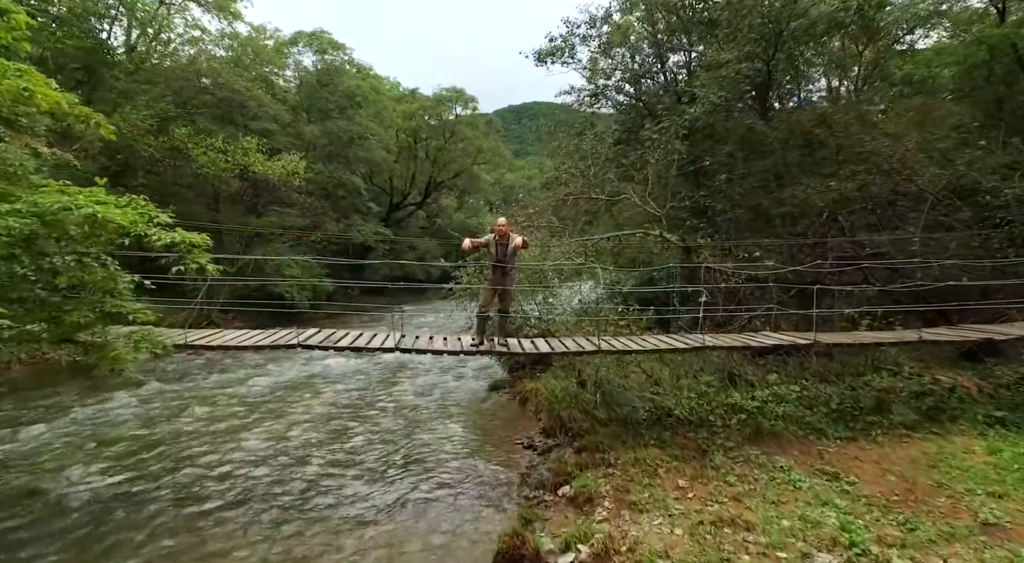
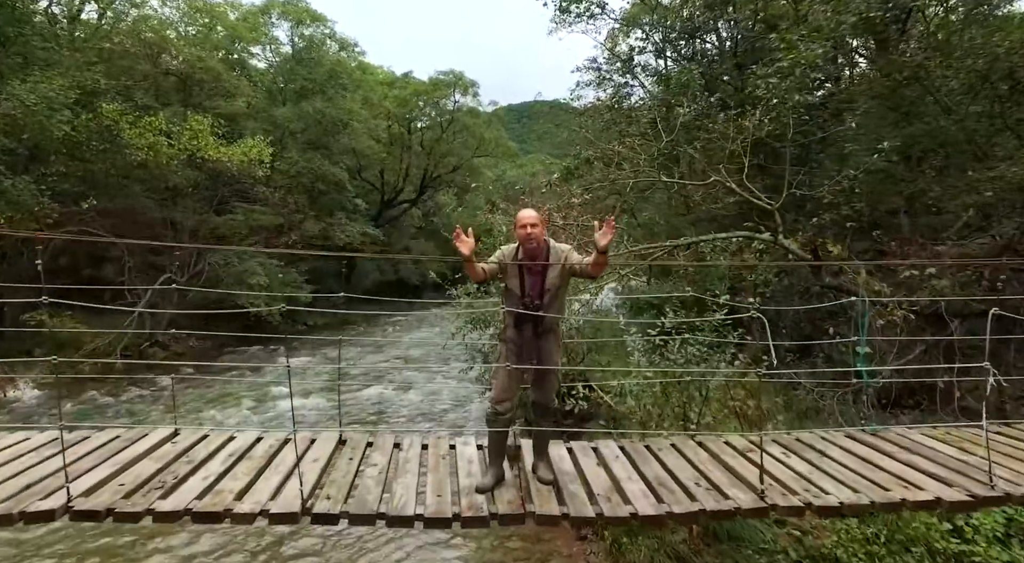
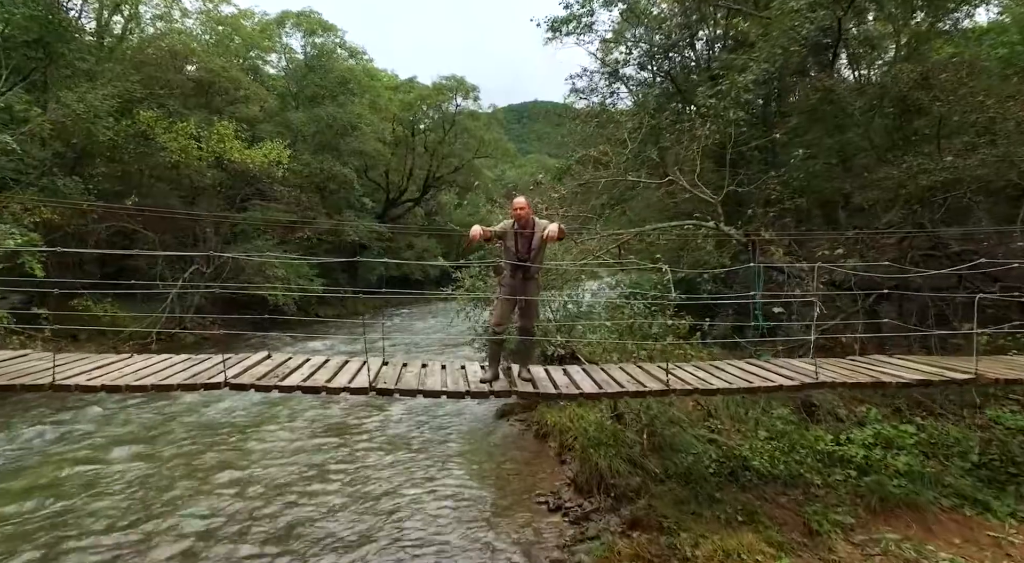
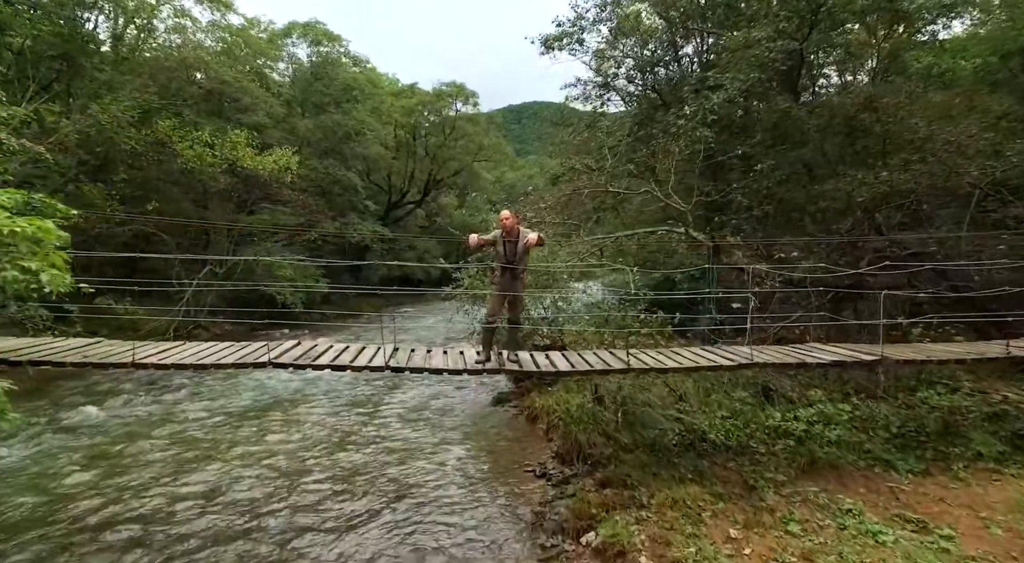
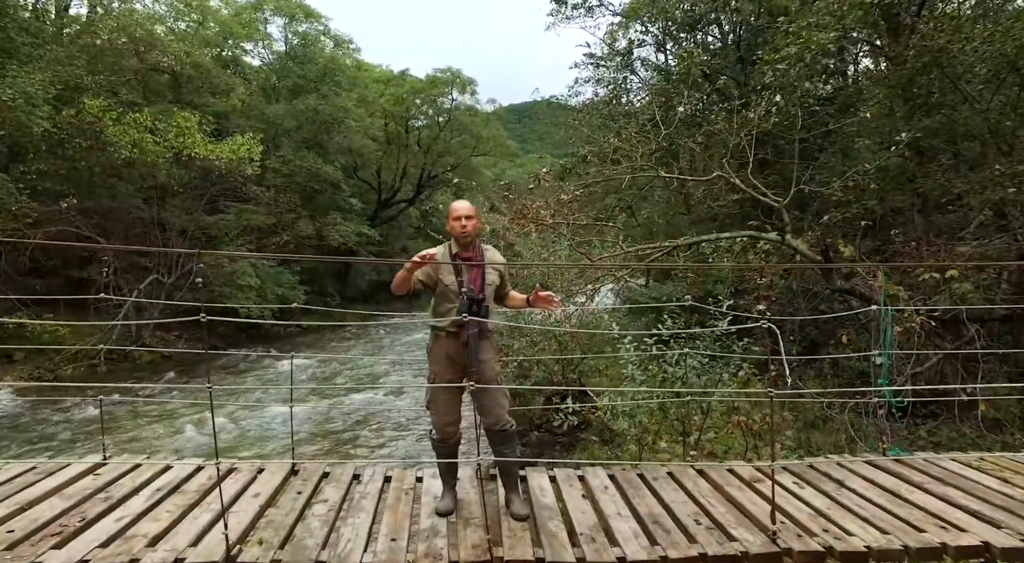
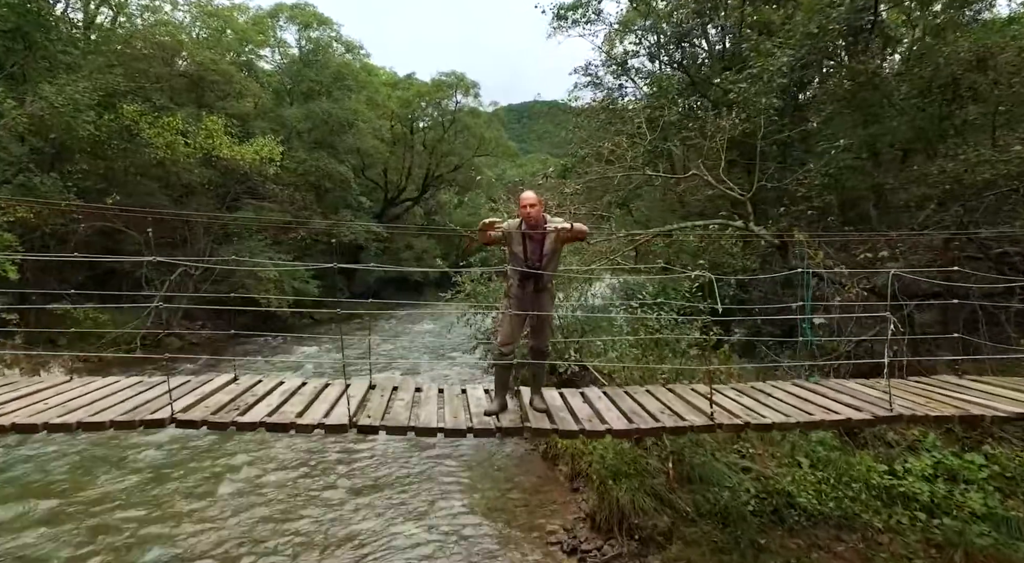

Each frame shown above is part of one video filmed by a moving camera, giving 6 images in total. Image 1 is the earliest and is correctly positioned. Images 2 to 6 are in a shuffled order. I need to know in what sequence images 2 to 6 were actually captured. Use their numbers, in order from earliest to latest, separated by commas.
4, 3, 6, 2, 5
